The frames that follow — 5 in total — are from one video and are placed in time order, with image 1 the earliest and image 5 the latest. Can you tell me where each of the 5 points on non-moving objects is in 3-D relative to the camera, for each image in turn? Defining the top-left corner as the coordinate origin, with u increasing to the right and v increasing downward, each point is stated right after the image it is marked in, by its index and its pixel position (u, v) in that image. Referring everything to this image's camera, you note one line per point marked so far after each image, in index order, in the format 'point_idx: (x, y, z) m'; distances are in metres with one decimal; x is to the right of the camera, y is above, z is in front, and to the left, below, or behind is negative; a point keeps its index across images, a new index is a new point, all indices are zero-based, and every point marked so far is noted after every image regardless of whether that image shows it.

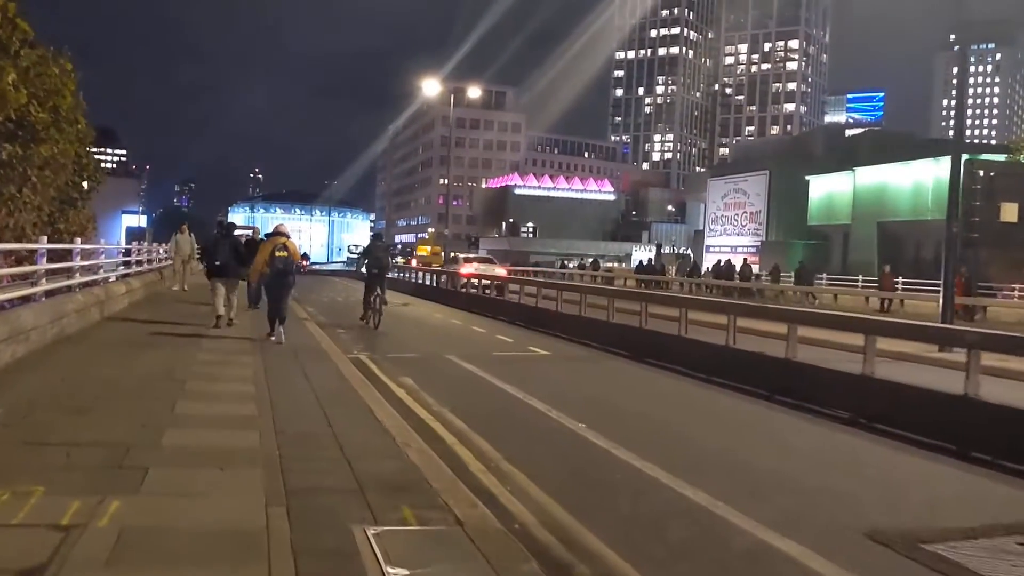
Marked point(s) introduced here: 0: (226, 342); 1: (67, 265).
0: (-5.3, -0.9, +17.2) m
1: (-7.8, +0.4, +15.9) m
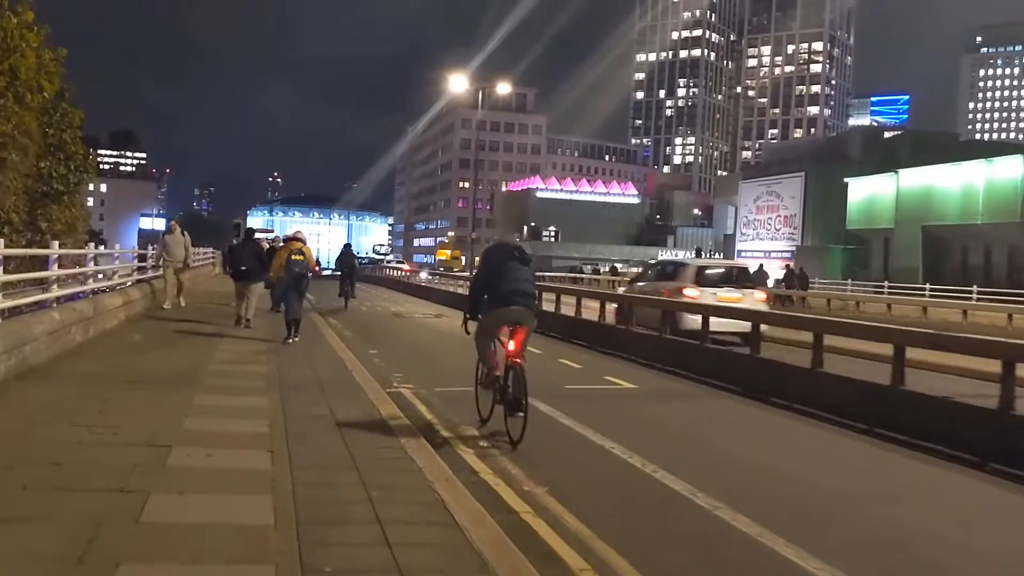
0: (-4.2, -1.2, +14.2) m
1: (-6.7, +0.2, +13.0) m
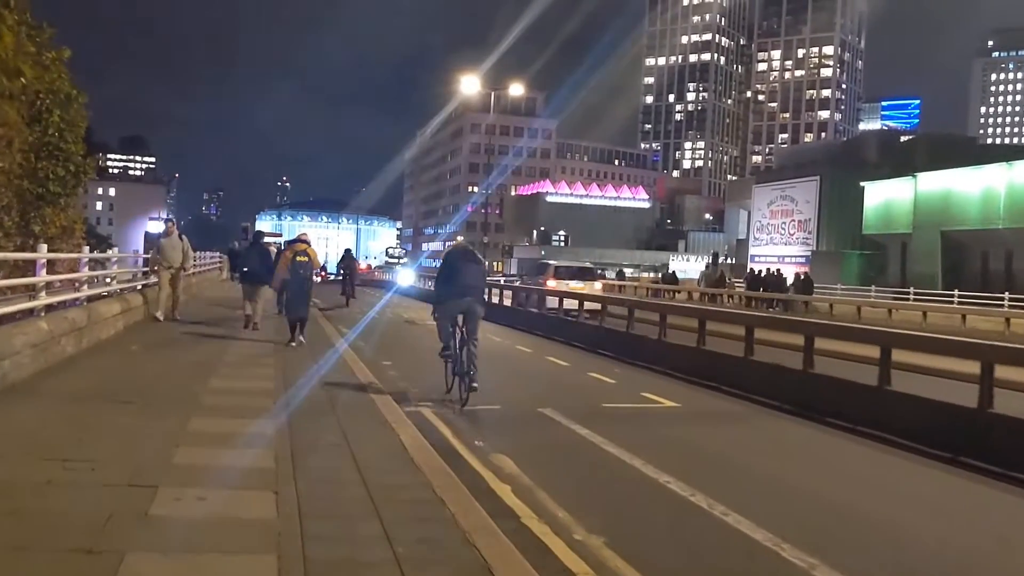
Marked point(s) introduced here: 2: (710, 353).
0: (-3.8, -1.3, +13.1) m
1: (-6.3, +0.1, +11.9) m
2: (+3.0, -1.0, +13.9) m
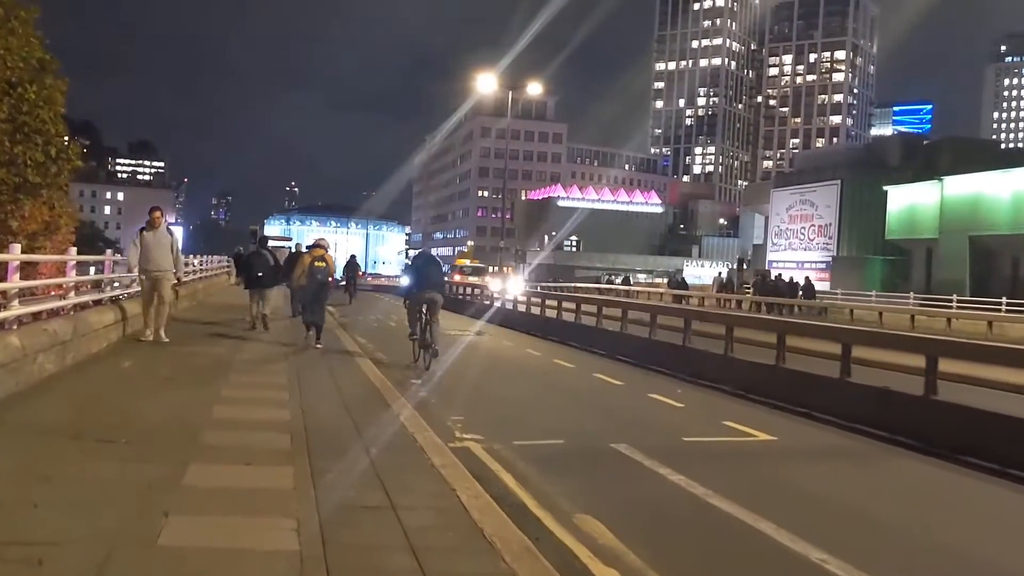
0: (-3.2, -1.4, +11.3) m
1: (-5.6, 0.0, +10.1) m
2: (+3.7, -1.1, +12.0) m
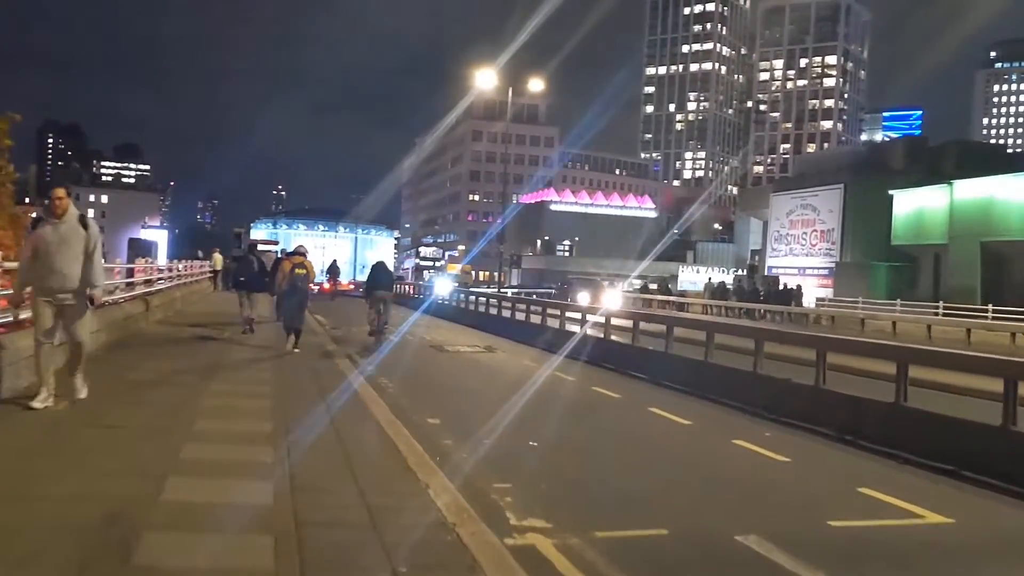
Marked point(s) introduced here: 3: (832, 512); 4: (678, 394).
0: (-2.6, -1.5, +8.5) m
1: (-5.1, -0.2, +7.3) m
2: (+4.2, -1.3, +9.3) m
3: (+2.5, -1.7, +7.2) m
4: (+2.4, -1.6, +13.7) m
